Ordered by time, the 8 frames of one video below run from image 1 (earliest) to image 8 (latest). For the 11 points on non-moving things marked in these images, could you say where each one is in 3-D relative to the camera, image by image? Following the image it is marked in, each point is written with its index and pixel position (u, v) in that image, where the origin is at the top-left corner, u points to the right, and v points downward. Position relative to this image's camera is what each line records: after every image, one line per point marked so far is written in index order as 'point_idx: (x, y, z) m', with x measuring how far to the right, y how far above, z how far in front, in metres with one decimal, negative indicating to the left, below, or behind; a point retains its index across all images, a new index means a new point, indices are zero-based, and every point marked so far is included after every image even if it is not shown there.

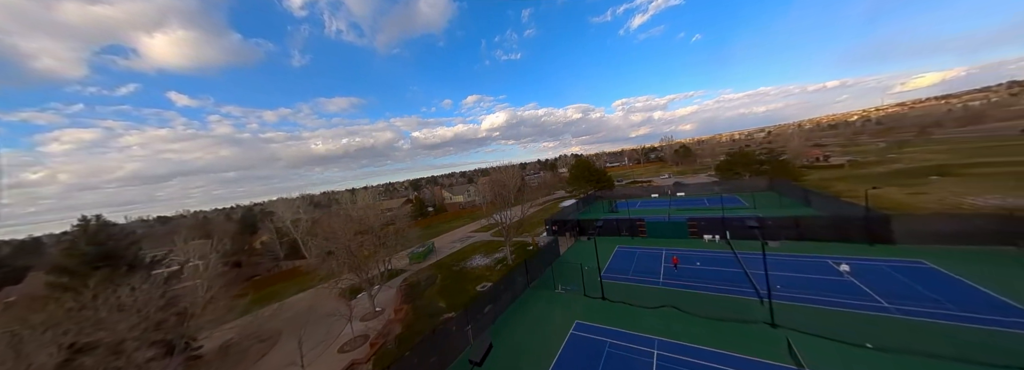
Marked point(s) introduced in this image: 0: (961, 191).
0: (+37.6, -1.0, +20.0) m
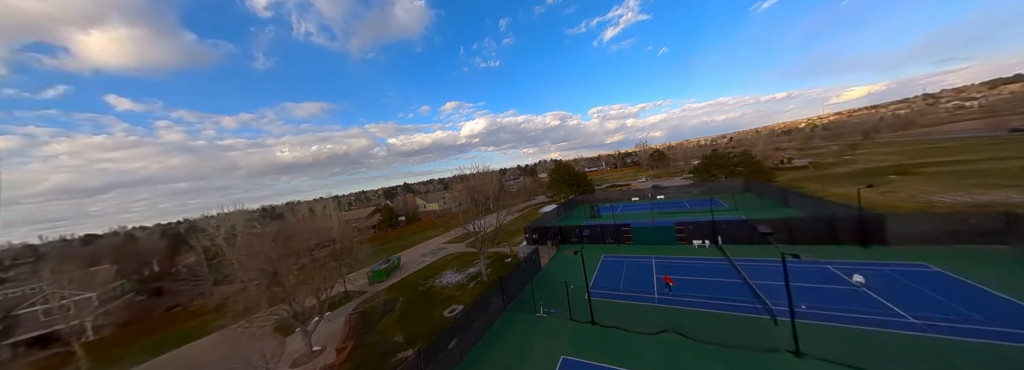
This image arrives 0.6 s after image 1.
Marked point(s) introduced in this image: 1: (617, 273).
0: (+35.6, -0.8, +20.6) m
1: (+6.9, -5.8, +15.7) m
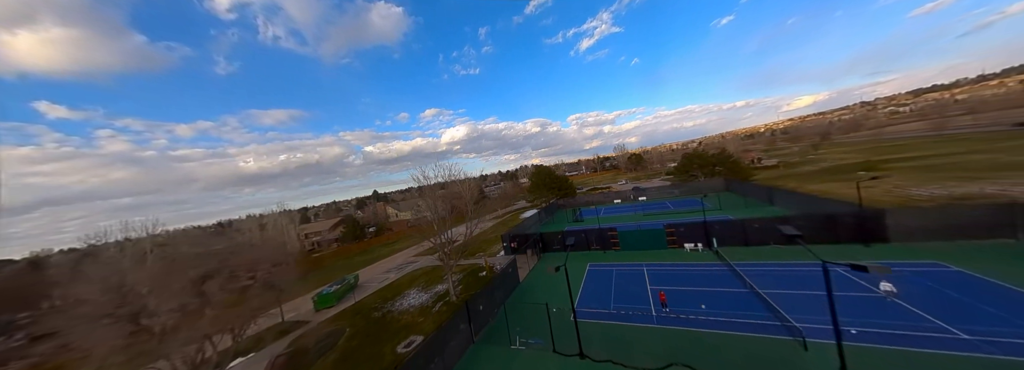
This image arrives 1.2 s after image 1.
0: (+33.5, -0.3, +20.7) m
1: (+5.3, -5.8, +13.6) m
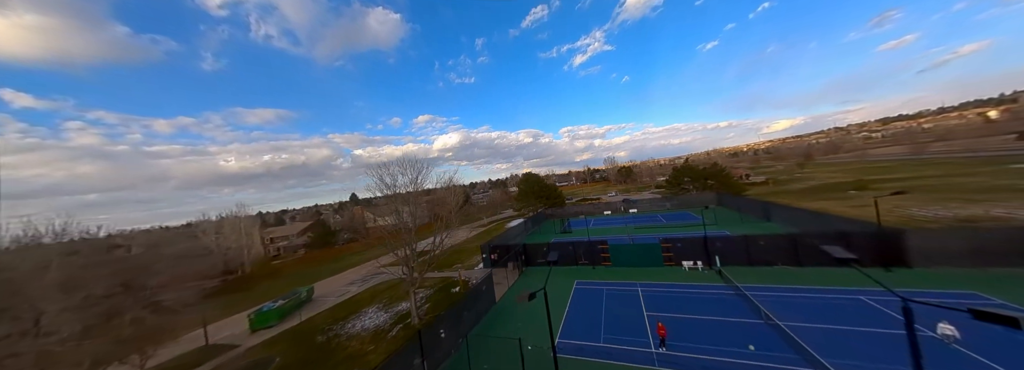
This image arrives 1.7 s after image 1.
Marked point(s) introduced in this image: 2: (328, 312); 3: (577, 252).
0: (+32.0, -1.9, +20.0) m
1: (+4.0, -6.1, +11.6) m
2: (-12.2, -8.4, +15.7) m
3: (+4.5, -4.7, +16.7) m
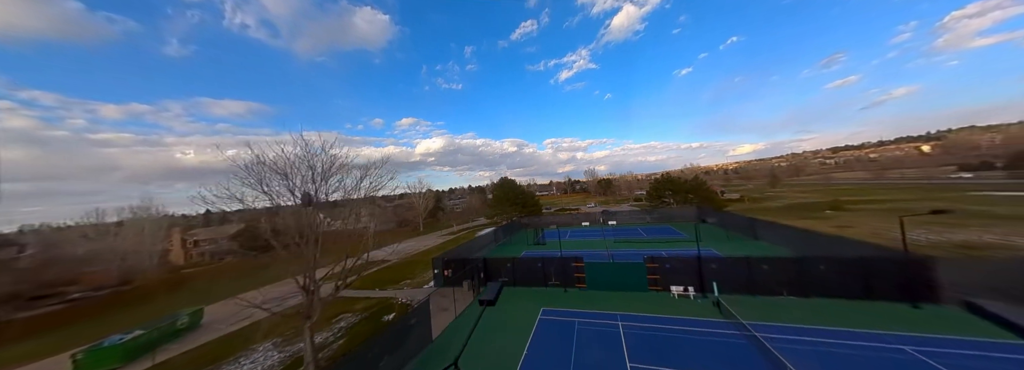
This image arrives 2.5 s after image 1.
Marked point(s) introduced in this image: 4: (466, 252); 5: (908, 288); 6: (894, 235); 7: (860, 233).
0: (+29.2, -3.5, +19.0) m
1: (+1.8, -6.1, +8.5) m
2: (-14.7, -7.8, +11.4) m
3: (+2.0, -4.9, +13.7) m
4: (-3.5, -5.2, +18.5) m
5: (+15.5, -4.0, +9.4) m
6: (+27.6, -3.4, +17.2) m
7: (+27.4, -3.4, +18.7) m
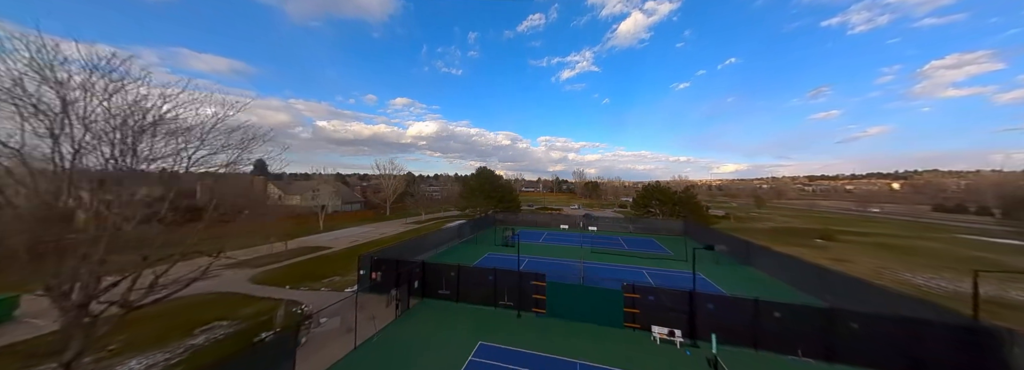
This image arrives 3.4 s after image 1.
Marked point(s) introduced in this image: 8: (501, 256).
0: (+26.4, -5.9, +17.2) m
1: (-0.7, -5.8, +5.5) m
2: (-17.4, -5.6, +7.6) m
3: (-0.6, -4.6, +10.7) m
4: (-6.3, -4.1, +15.2) m
5: (+13.1, -5.2, +7.0) m
6: (+24.9, -5.6, +15.3) m
7: (+24.6, -5.7, +16.7) m
8: (-0.8, -5.3, +18.6) m
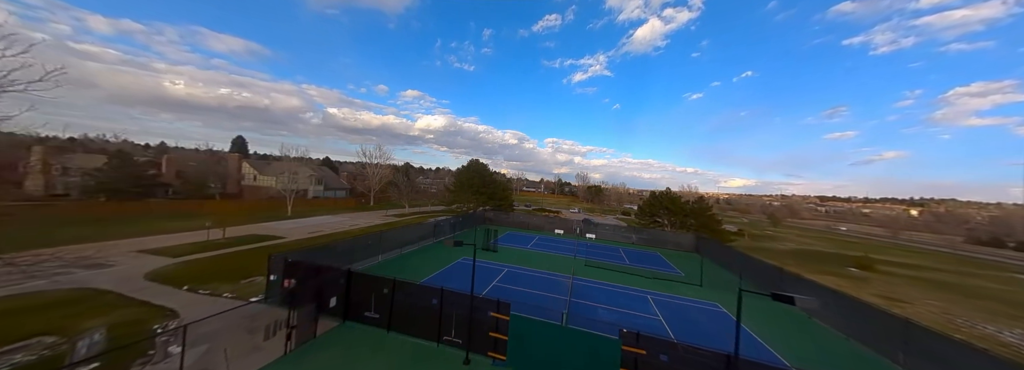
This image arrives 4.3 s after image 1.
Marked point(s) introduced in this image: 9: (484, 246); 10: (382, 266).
0: (+24.8, -7.3, +13.6) m
1: (-2.4, -5.4, +2.3) m
2: (-19.0, -4.0, +4.8) m
3: (-2.1, -4.1, +7.6) m
4: (-7.7, -3.3, +12.2) m
5: (+11.5, -5.7, +3.6) m
6: (+23.3, -7.0, +11.8) m
7: (+23.0, -7.0, +13.2) m
8: (-2.3, -4.8, +15.5) m
9: (-2.2, -4.7, +18.9) m
10: (-7.4, -4.4, +14.3) m
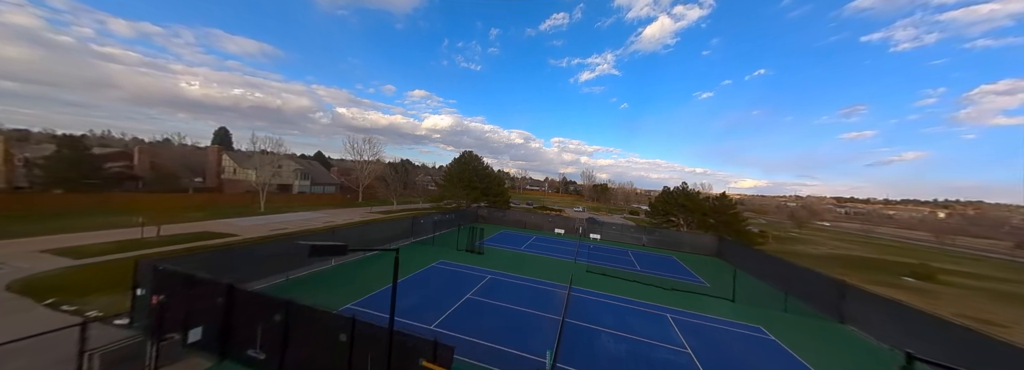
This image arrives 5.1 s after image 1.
0: (+24.0, -6.8, +10.2) m
1: (-3.5, -4.8, -0.4) m
2: (-20.1, -3.3, +2.4) m
3: (-3.1, -3.5, +4.8) m
4: (-8.6, -2.6, +9.6) m
5: (+10.4, -5.2, +0.6) m
6: (+22.4, -6.5, +8.5) m
7: (+22.2, -6.5, +9.9) m
8: (-3.1, -4.2, +12.7) m
9: (-2.9, -4.0, +16.2) m
10: (-8.2, -3.7, +11.7) m
